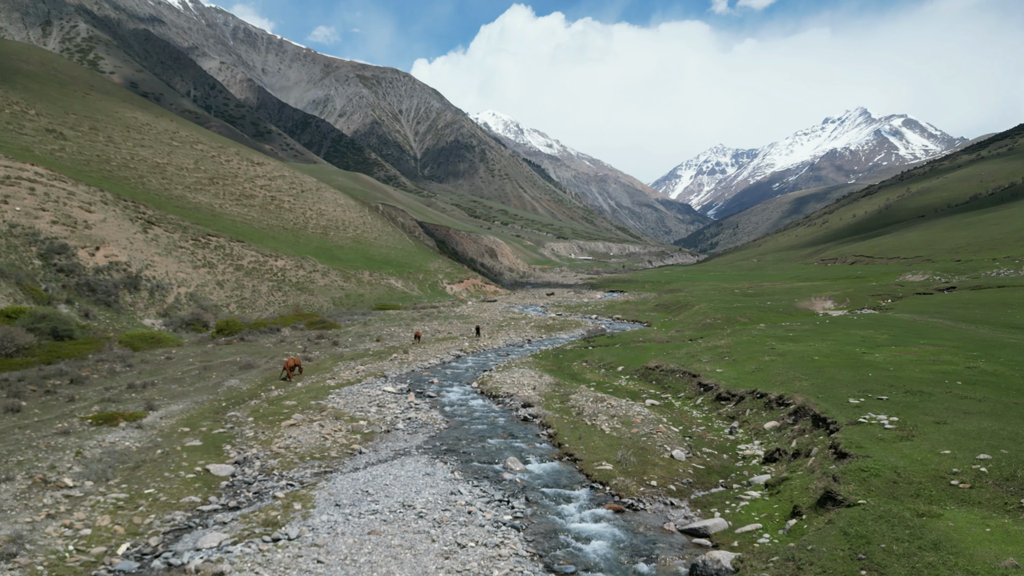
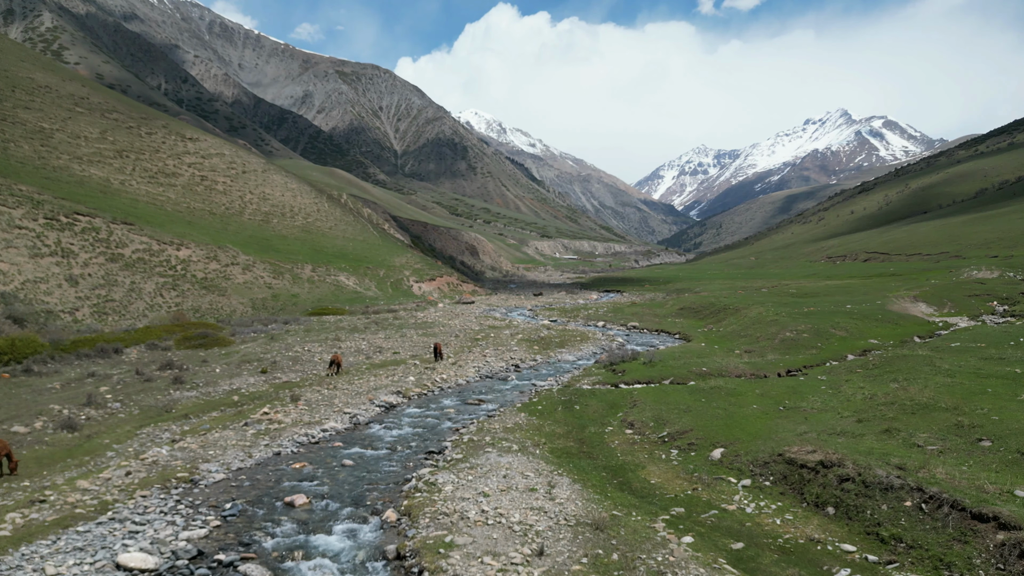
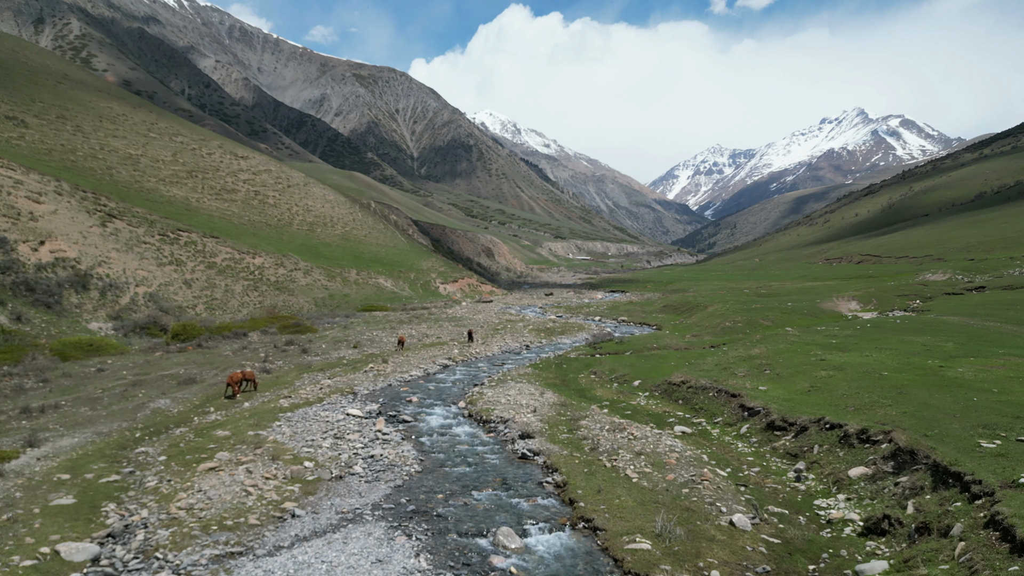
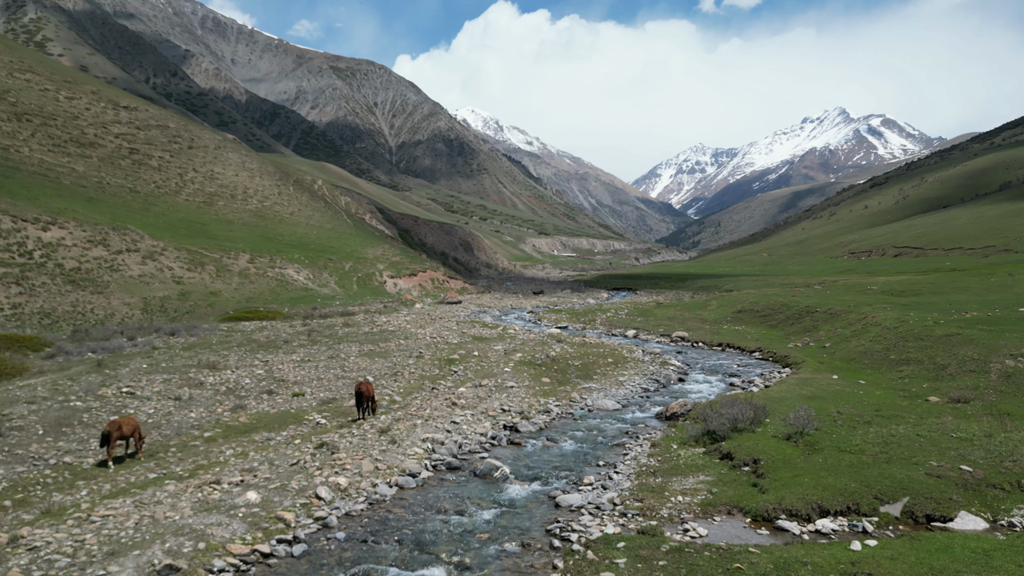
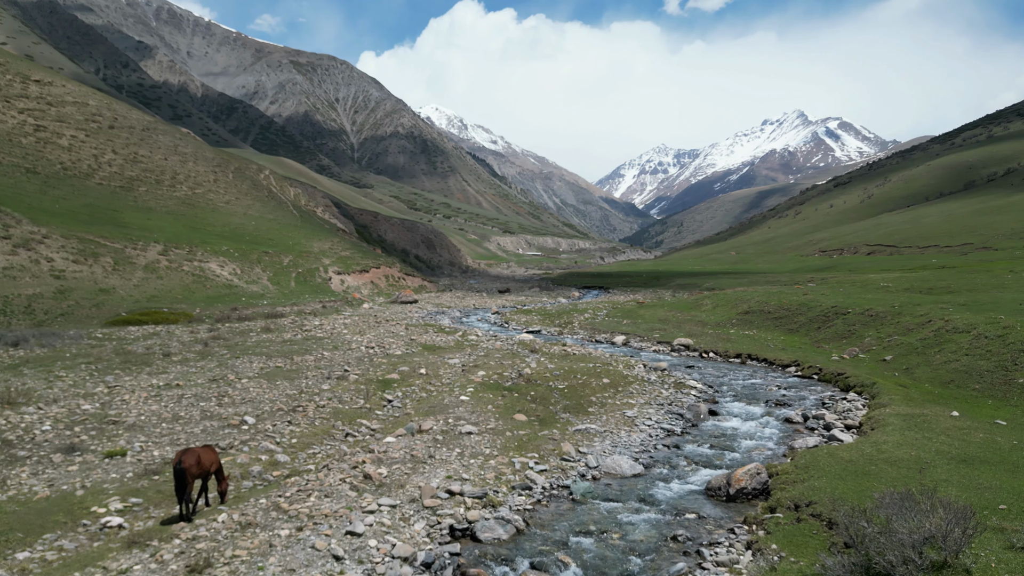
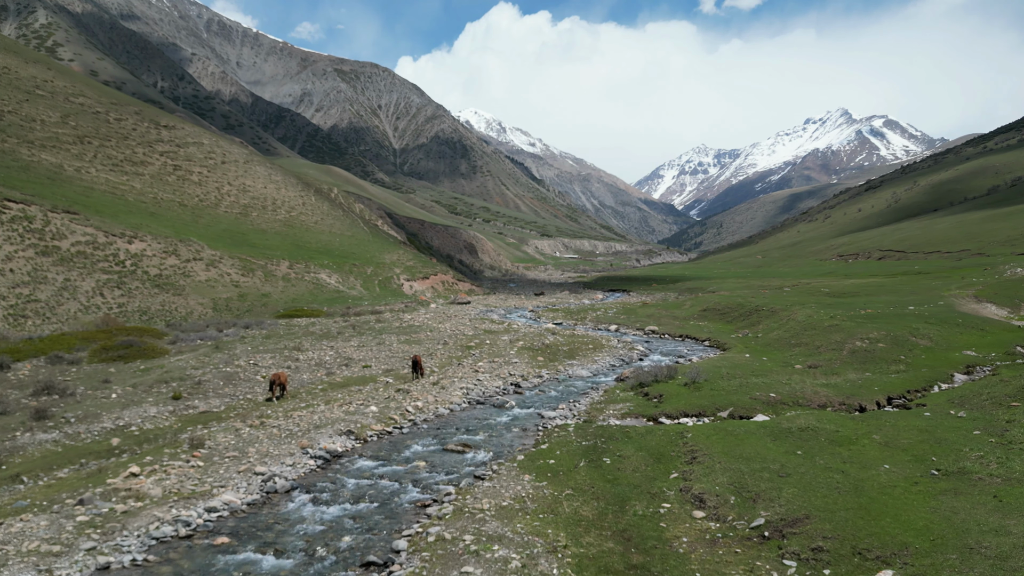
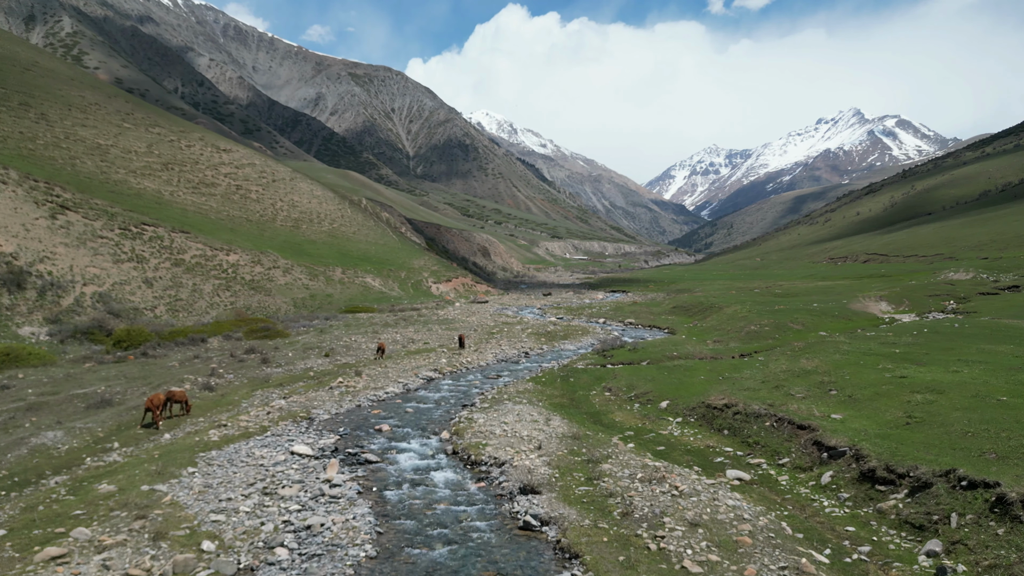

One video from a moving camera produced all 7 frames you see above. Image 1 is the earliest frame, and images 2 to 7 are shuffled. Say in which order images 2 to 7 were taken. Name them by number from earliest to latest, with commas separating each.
3, 7, 2, 6, 4, 5
